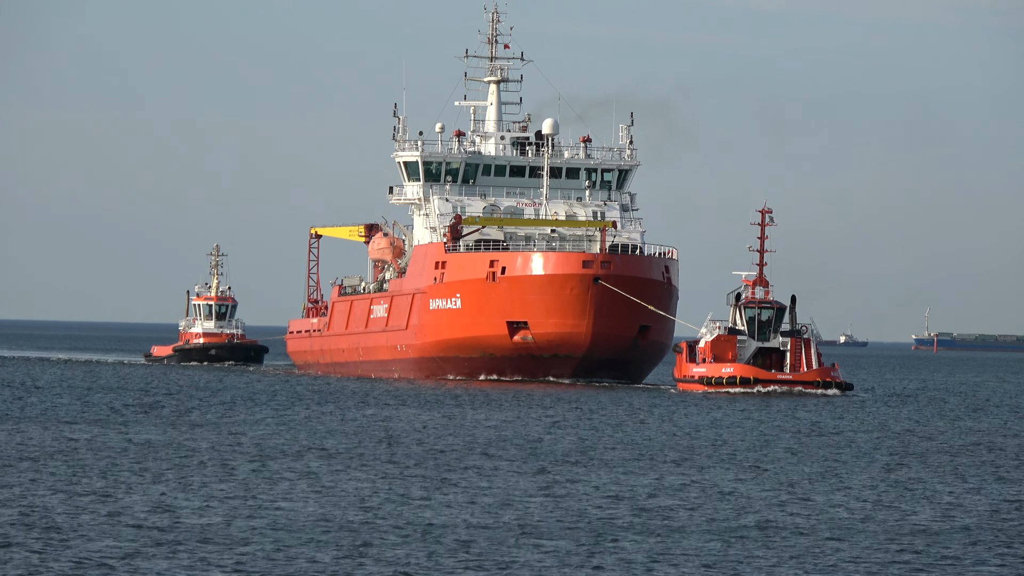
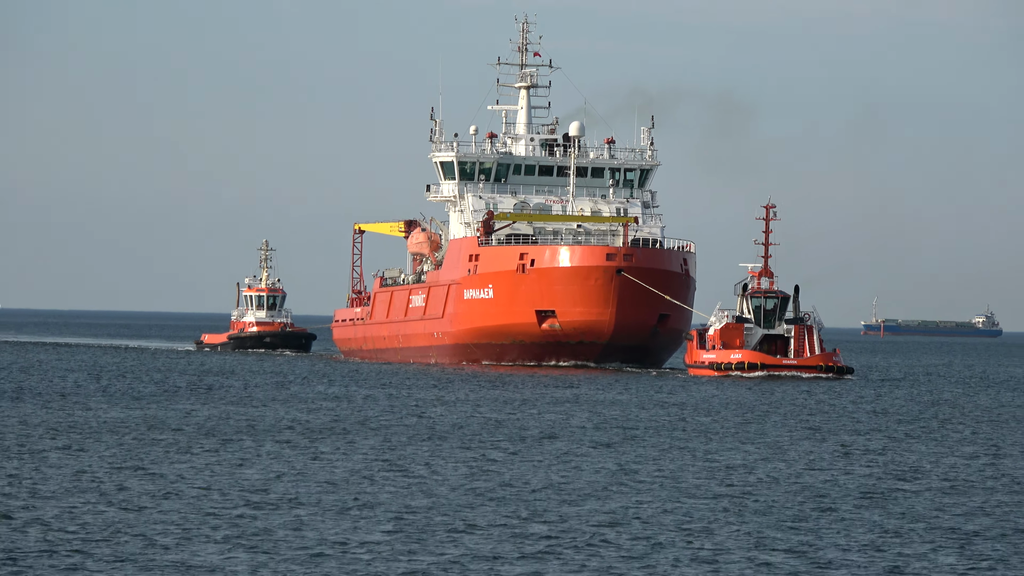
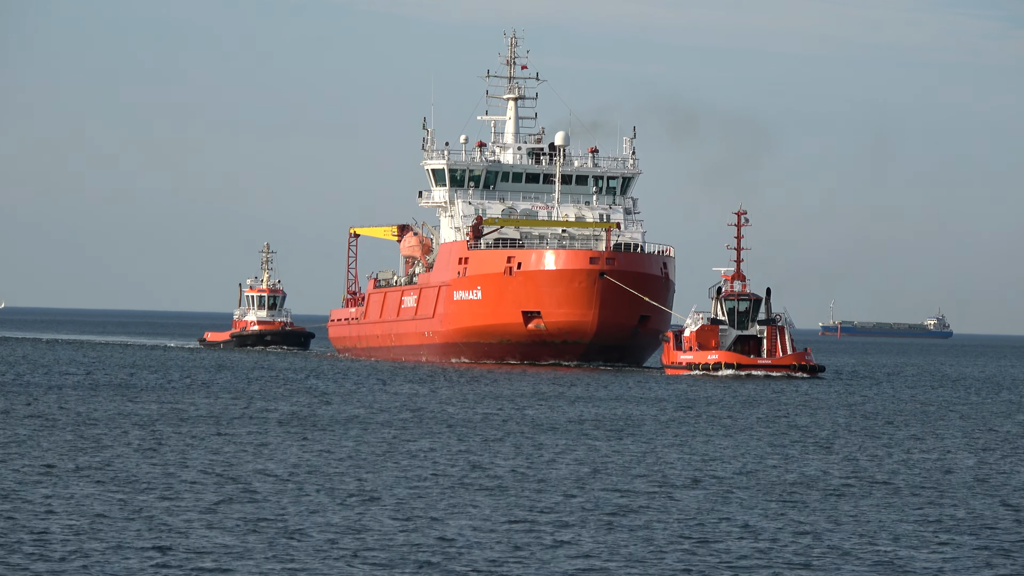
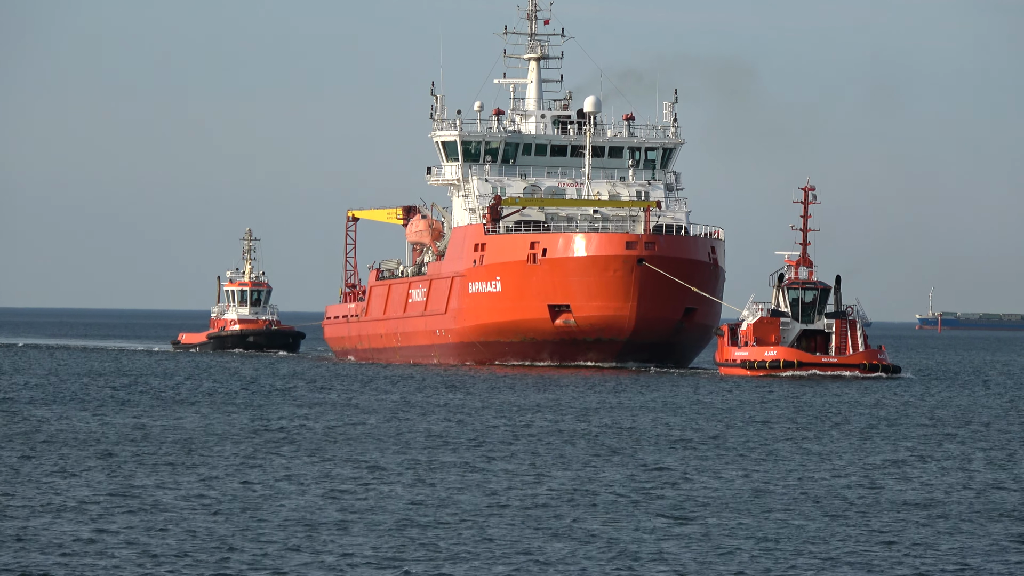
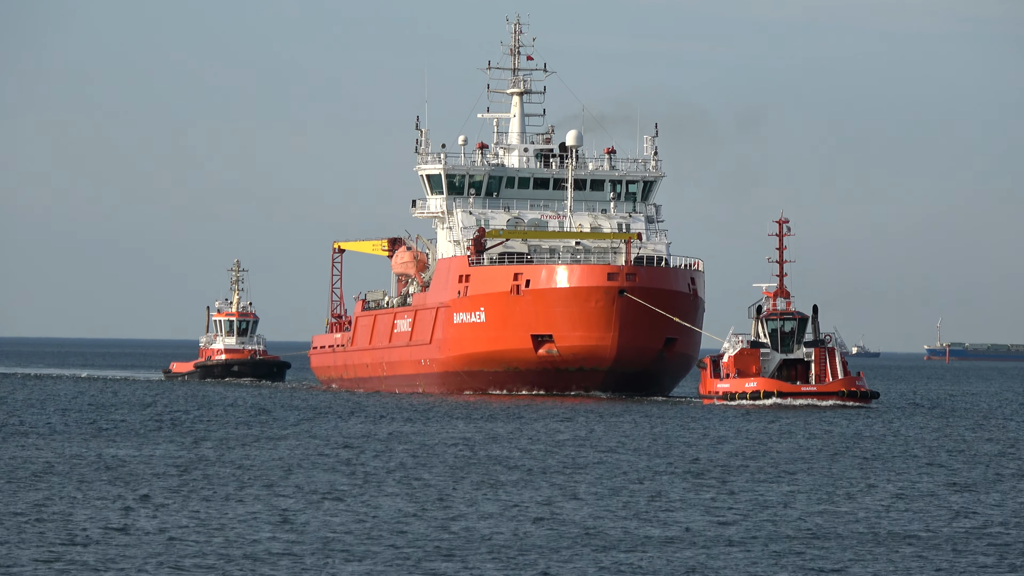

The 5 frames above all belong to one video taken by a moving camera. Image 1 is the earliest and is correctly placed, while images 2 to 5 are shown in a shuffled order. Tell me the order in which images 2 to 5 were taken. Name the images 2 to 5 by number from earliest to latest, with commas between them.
5, 4, 2, 3
